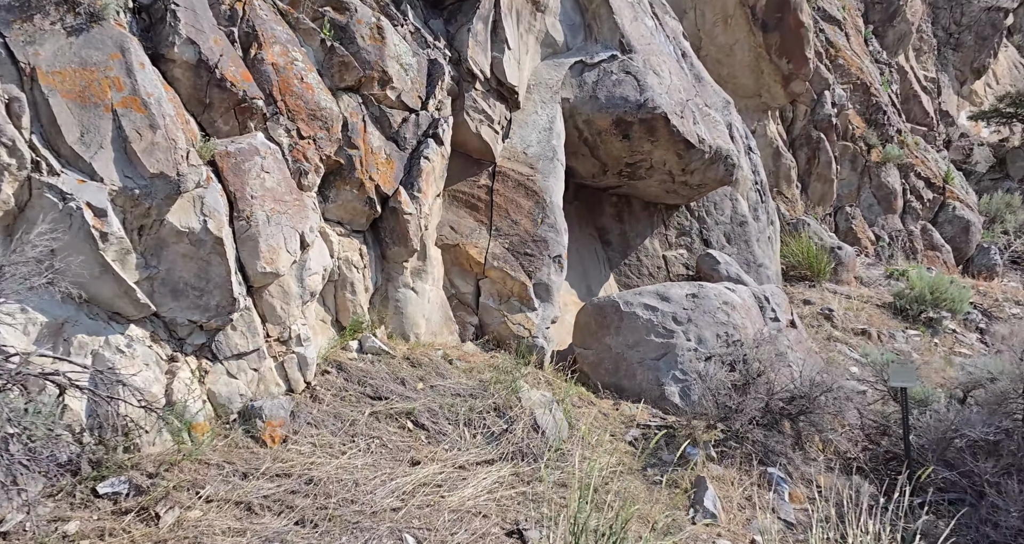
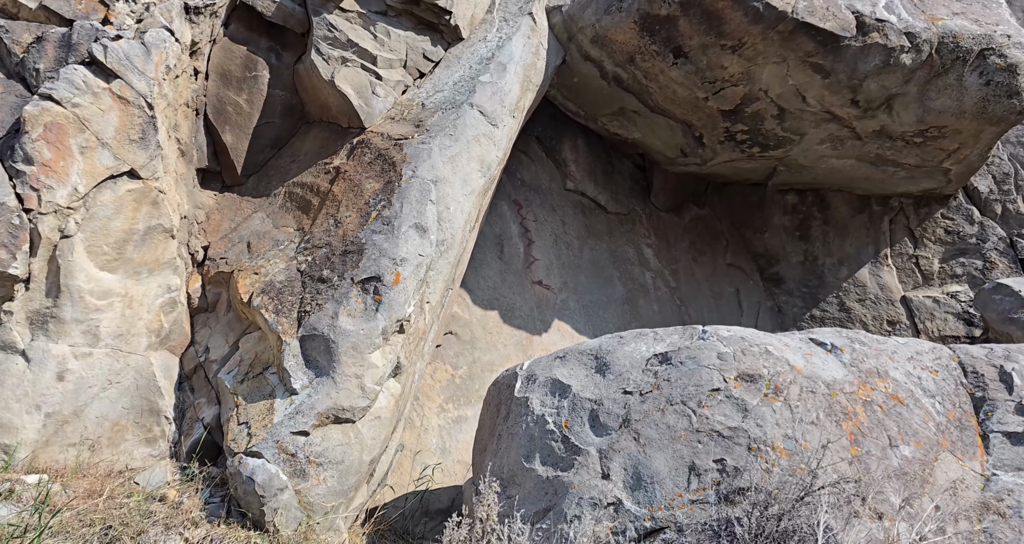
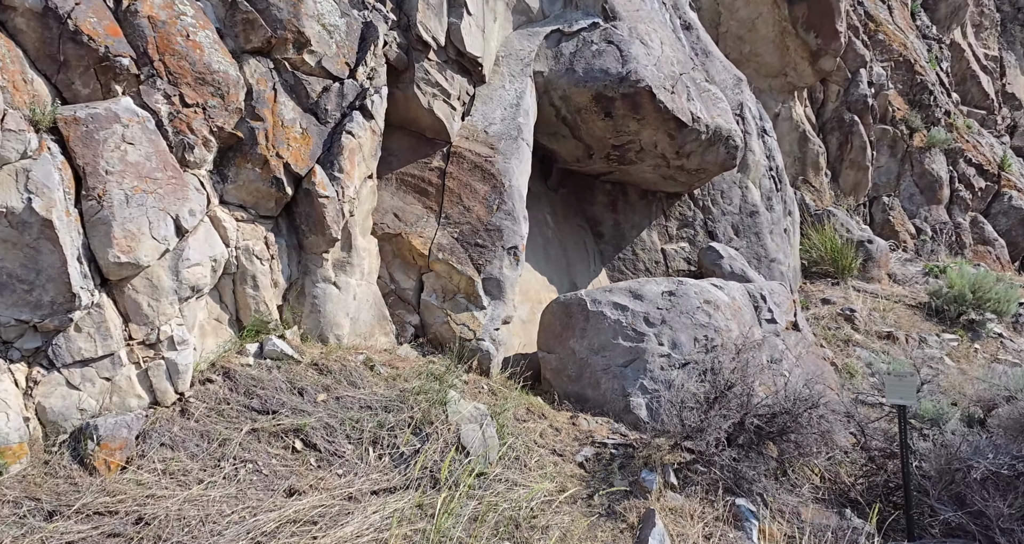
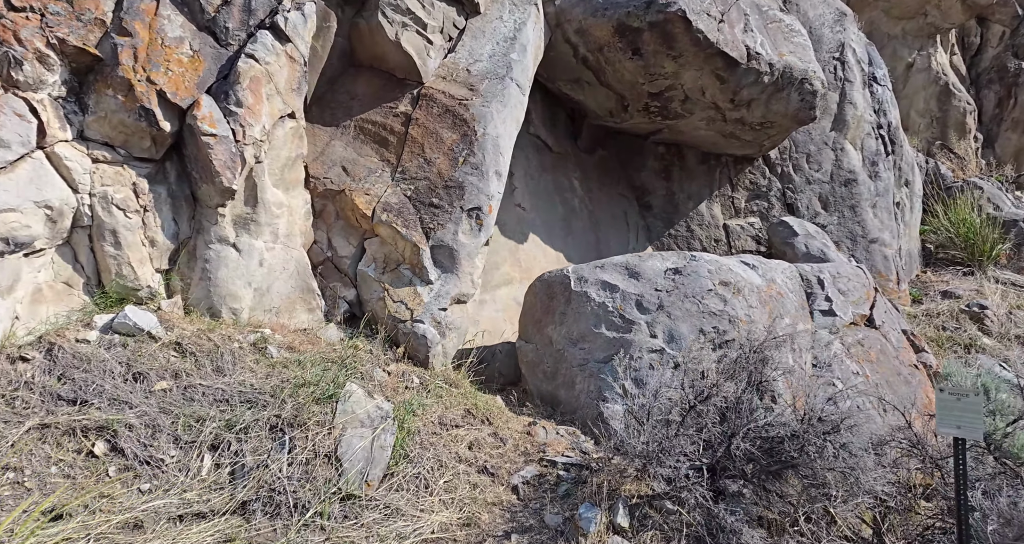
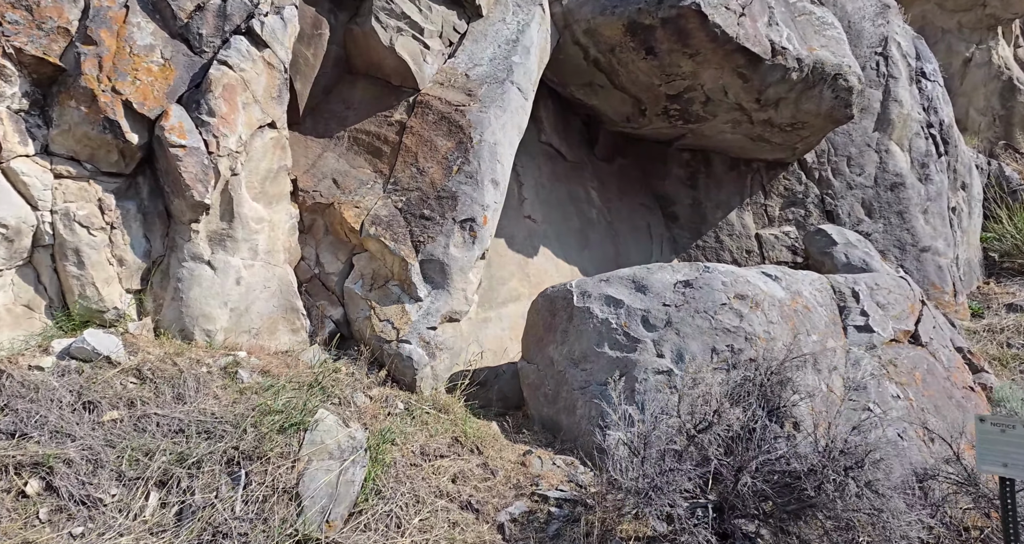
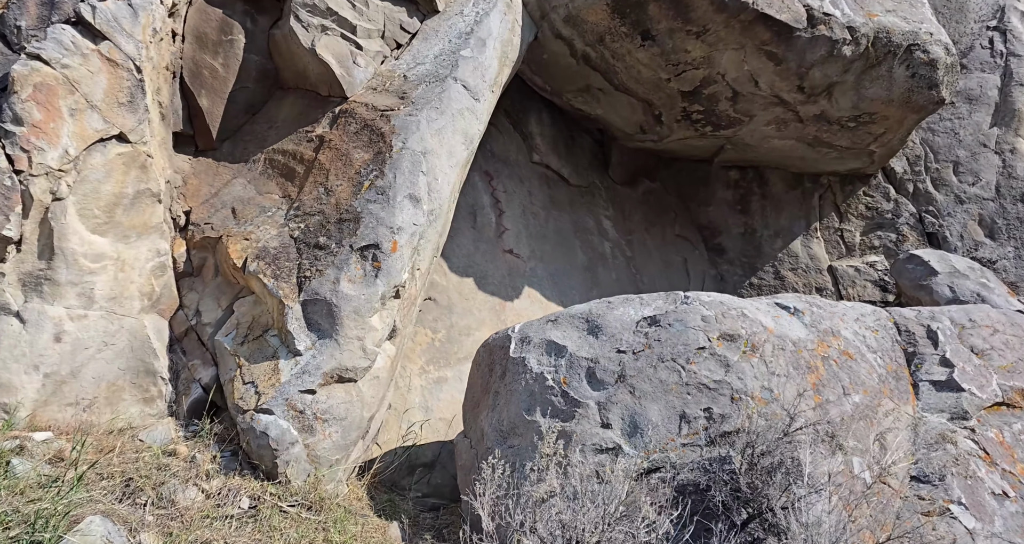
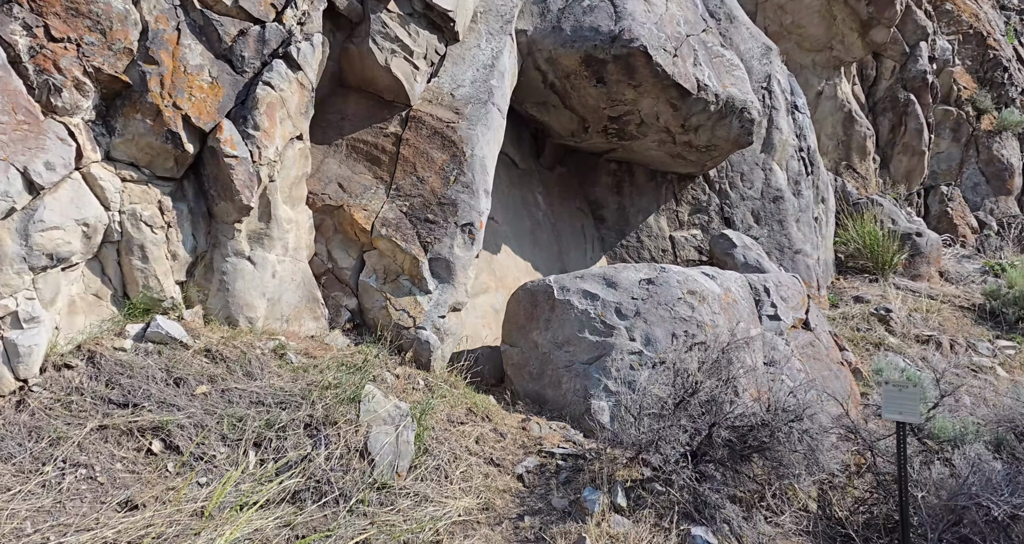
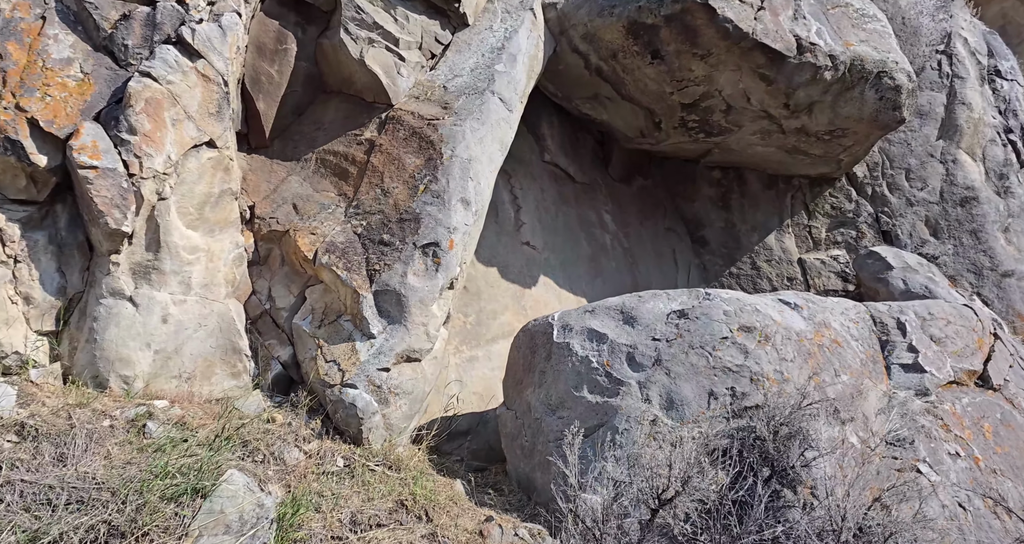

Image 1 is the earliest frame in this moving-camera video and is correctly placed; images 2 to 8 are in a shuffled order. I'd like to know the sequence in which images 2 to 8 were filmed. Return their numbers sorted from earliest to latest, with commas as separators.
3, 7, 4, 5, 8, 6, 2
